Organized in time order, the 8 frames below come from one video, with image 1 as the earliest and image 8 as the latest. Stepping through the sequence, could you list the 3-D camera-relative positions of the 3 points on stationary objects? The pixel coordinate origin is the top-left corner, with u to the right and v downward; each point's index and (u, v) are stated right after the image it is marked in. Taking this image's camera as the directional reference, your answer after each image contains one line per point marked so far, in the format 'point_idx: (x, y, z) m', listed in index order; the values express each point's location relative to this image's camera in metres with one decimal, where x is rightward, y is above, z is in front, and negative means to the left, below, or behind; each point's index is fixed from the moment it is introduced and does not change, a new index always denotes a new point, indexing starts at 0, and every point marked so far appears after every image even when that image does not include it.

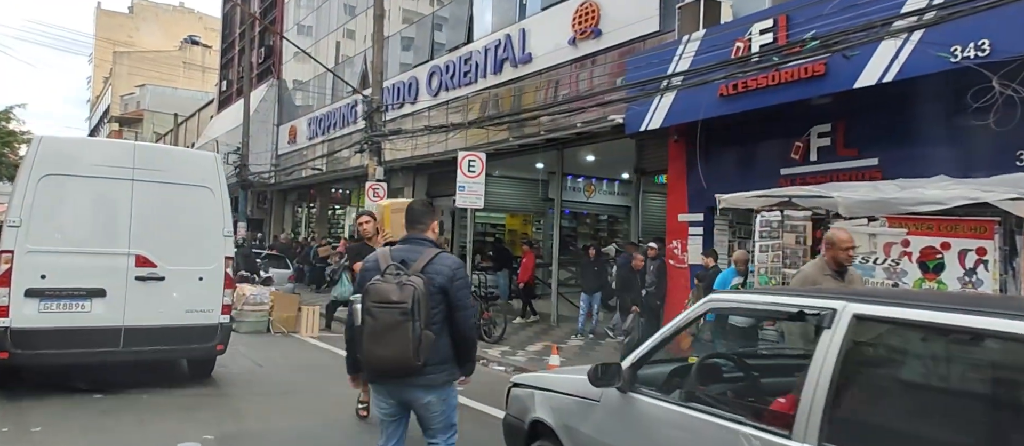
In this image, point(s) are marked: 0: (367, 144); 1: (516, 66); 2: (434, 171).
0: (-3.6, +2.0, +16.2) m
1: (+0.1, +3.6, +14.9) m
2: (-2.3, +1.5, +18.9) m
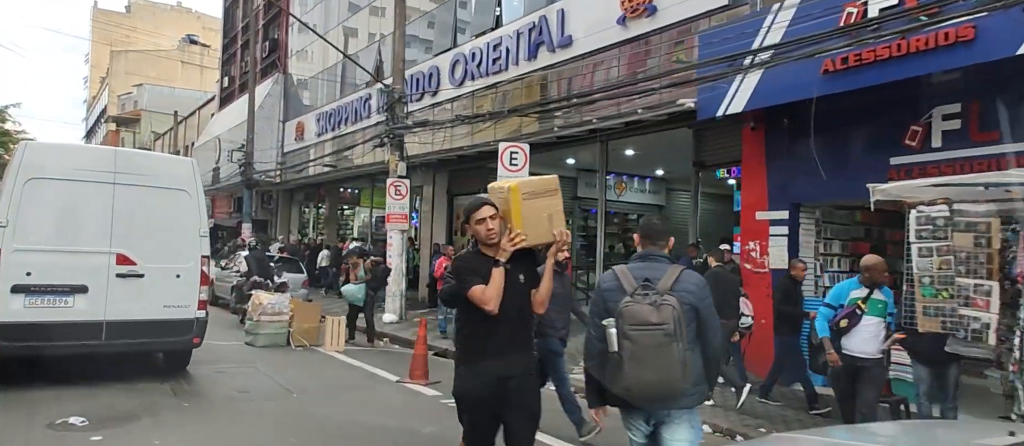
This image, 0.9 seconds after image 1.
0: (-2.9, +2.0, +14.9) m
1: (+0.8, +3.6, +13.6) m
2: (-1.5, +1.5, +17.6) m
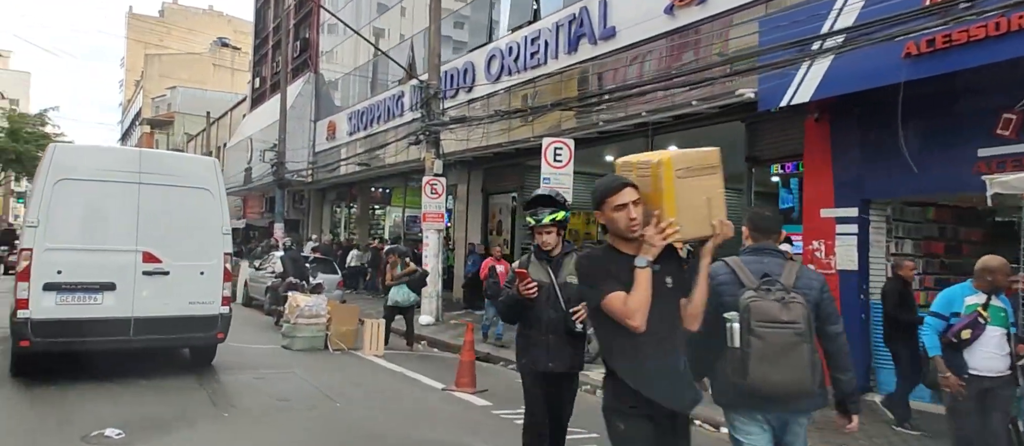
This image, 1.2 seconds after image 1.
0: (-2.0, +2.0, +14.6) m
1: (+1.7, +3.6, +13.0) m
2: (-0.5, +1.5, +17.2) m
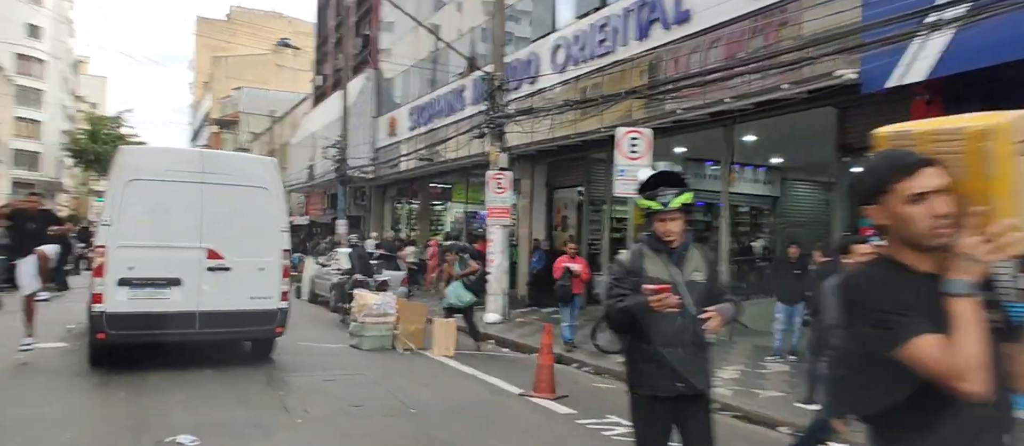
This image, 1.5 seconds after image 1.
0: (-0.6, +2.1, +14.2) m
1: (+3.0, +3.7, +12.4) m
2: (+1.1, +1.6, +16.7) m
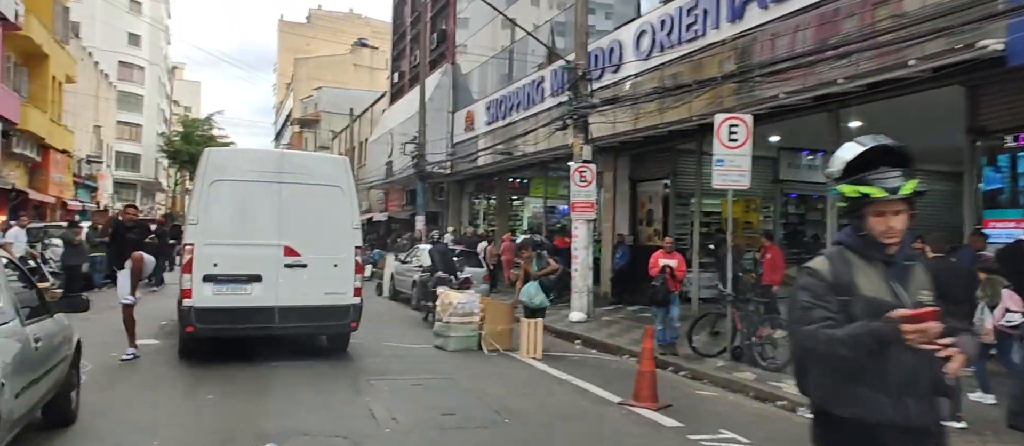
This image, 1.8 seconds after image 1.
0: (+1.2, +2.2, +13.6) m
1: (+4.5, +3.8, +11.4) m
2: (+3.1, +1.8, +15.9) m
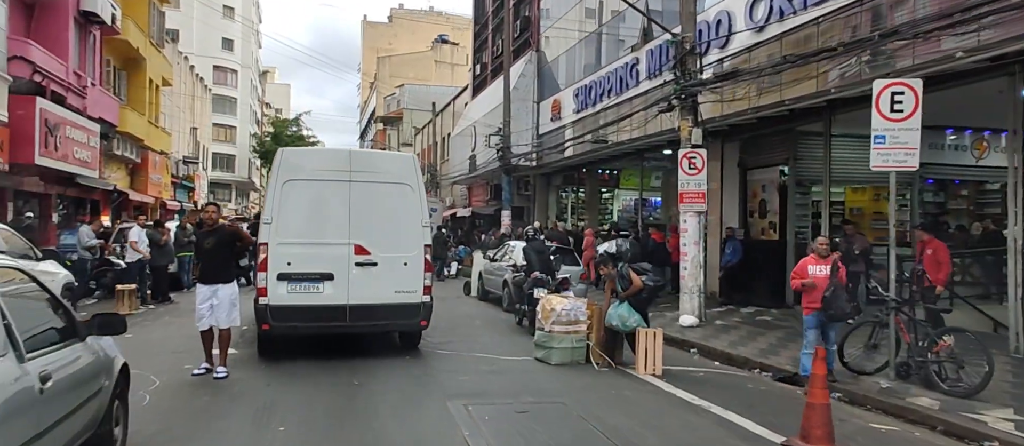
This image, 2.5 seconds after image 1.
0: (+3.0, +2.3, +12.2) m
1: (+6.0, +3.9, +9.6) m
2: (+5.3, +1.9, +14.2) m
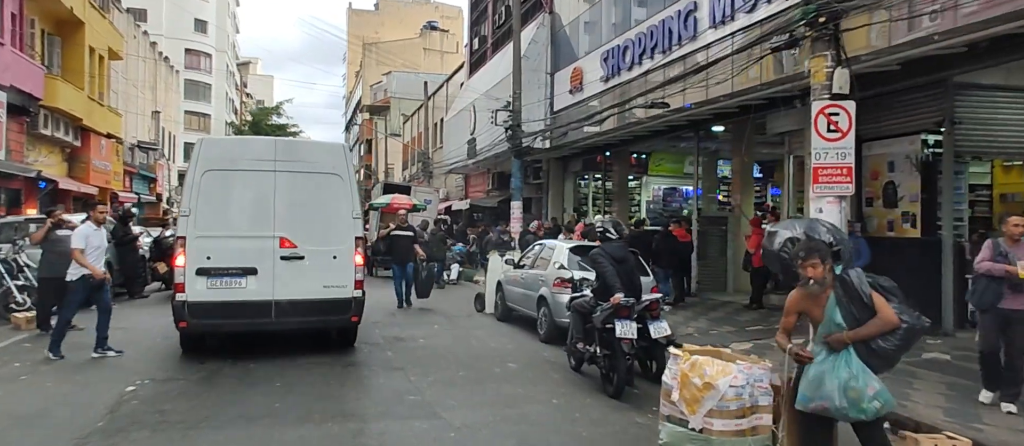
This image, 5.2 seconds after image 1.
0: (+3.6, +2.4, +8.1) m
1: (+6.6, +4.1, +5.5) m
2: (+5.8, +2.1, +10.2) m
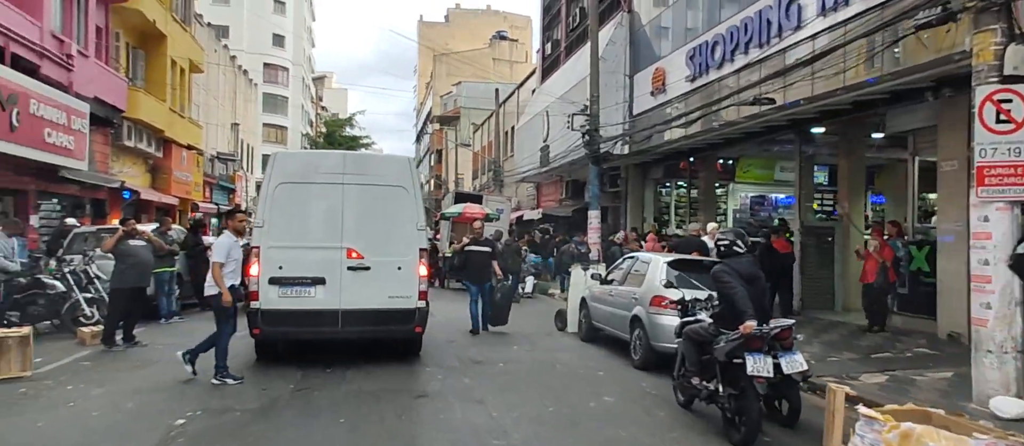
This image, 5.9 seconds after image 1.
0: (+4.6, +2.3, +6.7) m
1: (+7.4, +4.0, +3.9) m
2: (+7.0, +1.9, +8.5) m
